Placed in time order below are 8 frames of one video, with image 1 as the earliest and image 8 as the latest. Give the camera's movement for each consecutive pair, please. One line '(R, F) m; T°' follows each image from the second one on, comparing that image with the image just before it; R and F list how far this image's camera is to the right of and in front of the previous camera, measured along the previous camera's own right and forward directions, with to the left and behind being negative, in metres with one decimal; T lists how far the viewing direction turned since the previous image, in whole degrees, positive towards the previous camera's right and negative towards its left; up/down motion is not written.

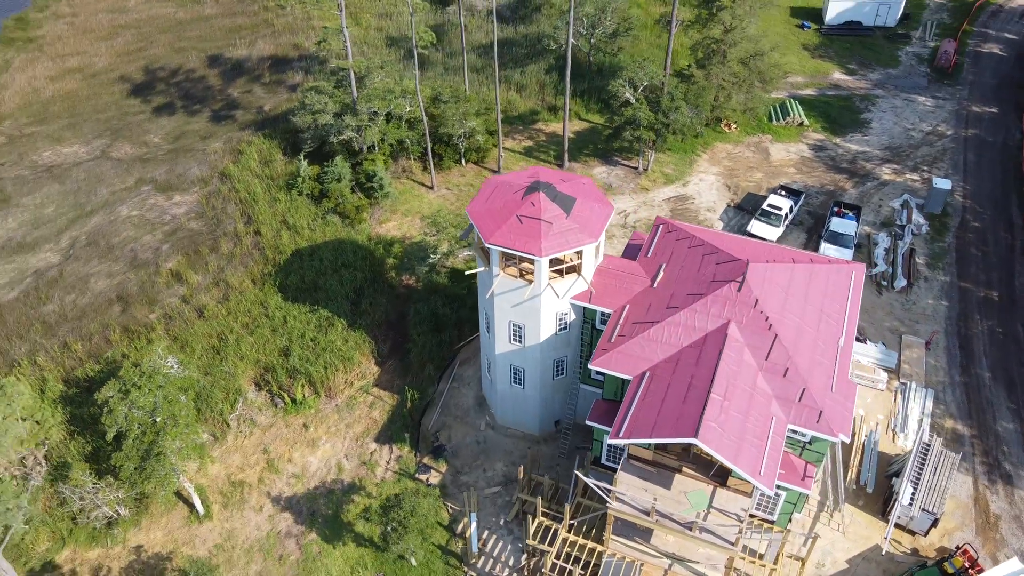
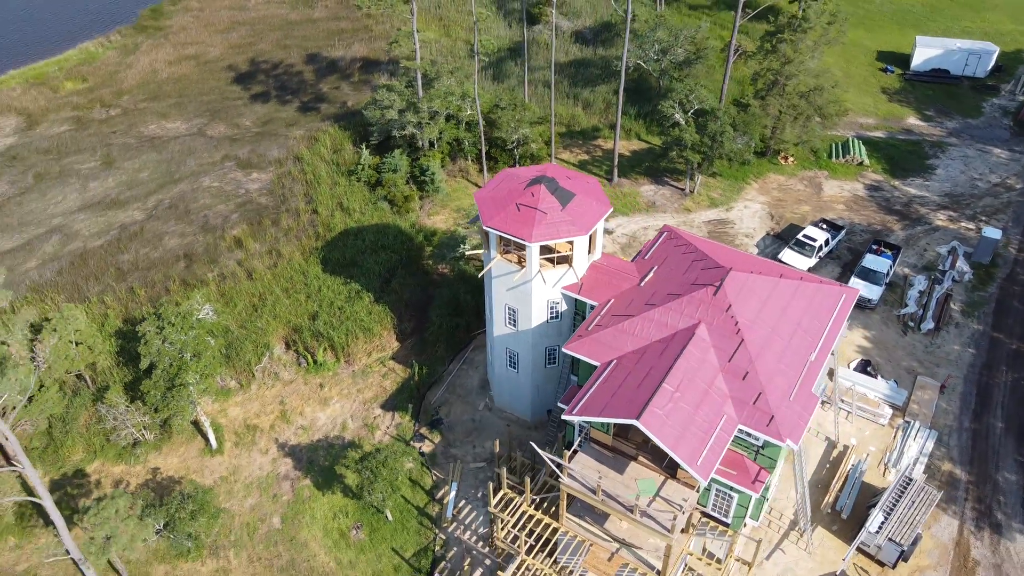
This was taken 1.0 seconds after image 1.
(+3.2, -1.2) m; -7°
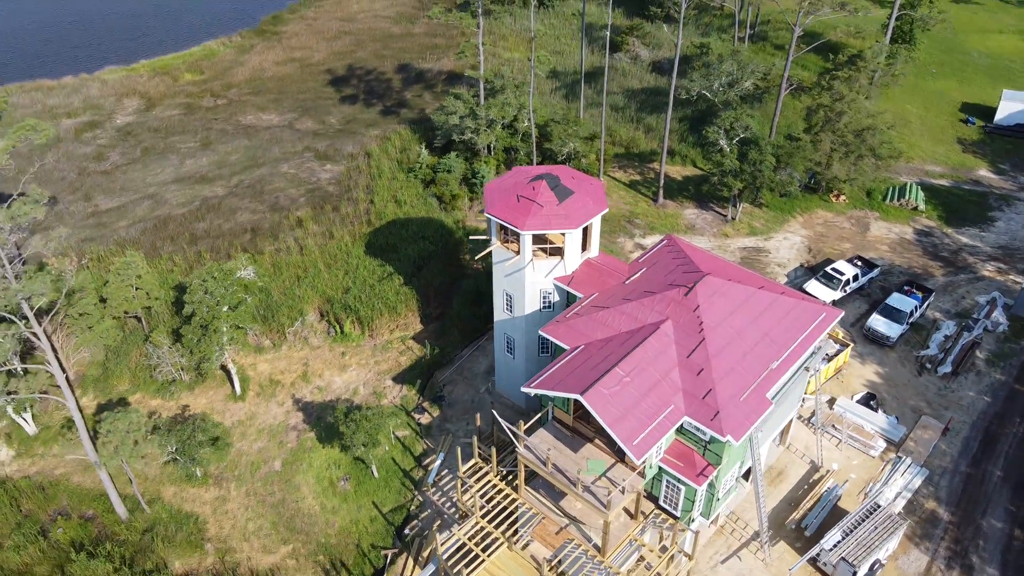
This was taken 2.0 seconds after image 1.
(+3.6, -1.4) m; -8°
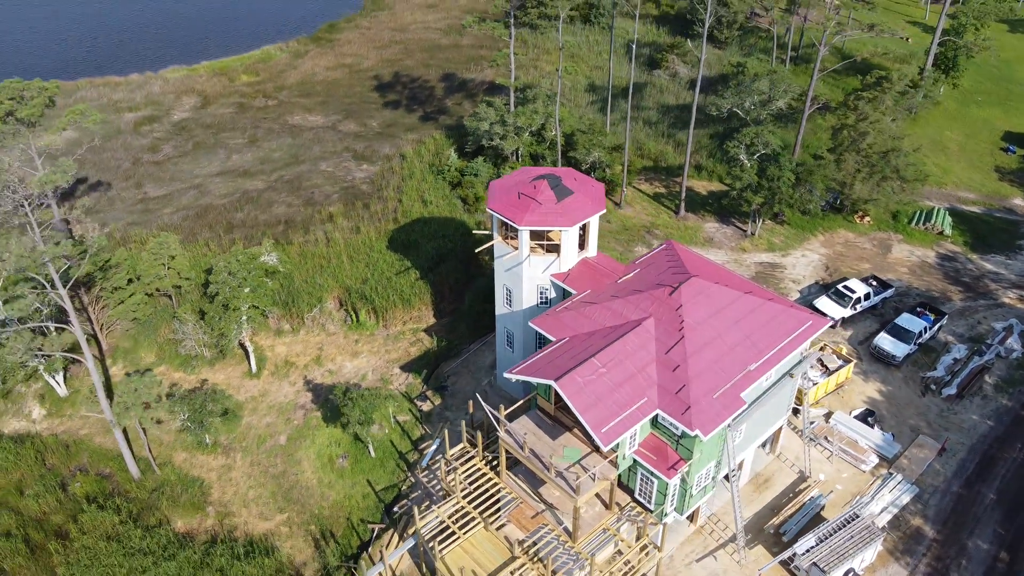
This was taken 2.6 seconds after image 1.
(+1.9, -0.9) m; -4°
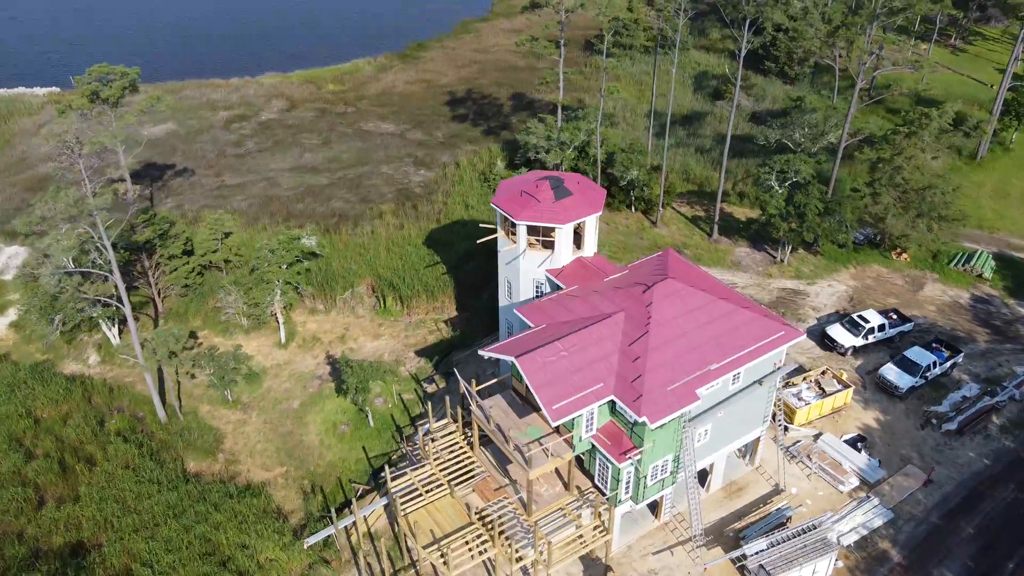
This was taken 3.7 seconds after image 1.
(+3.5, -1.5) m; -7°
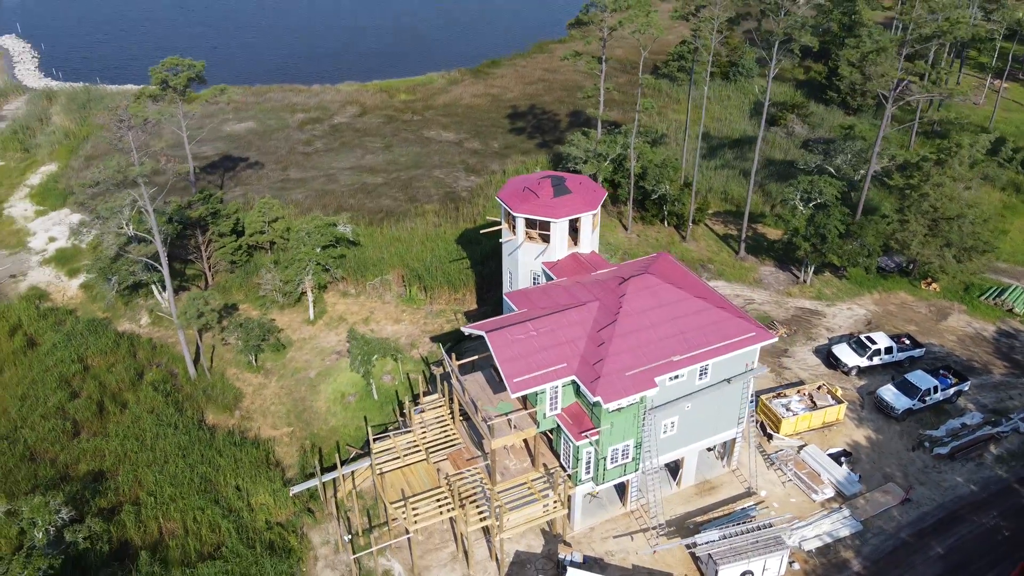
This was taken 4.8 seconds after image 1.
(+3.5, -1.4) m; -7°
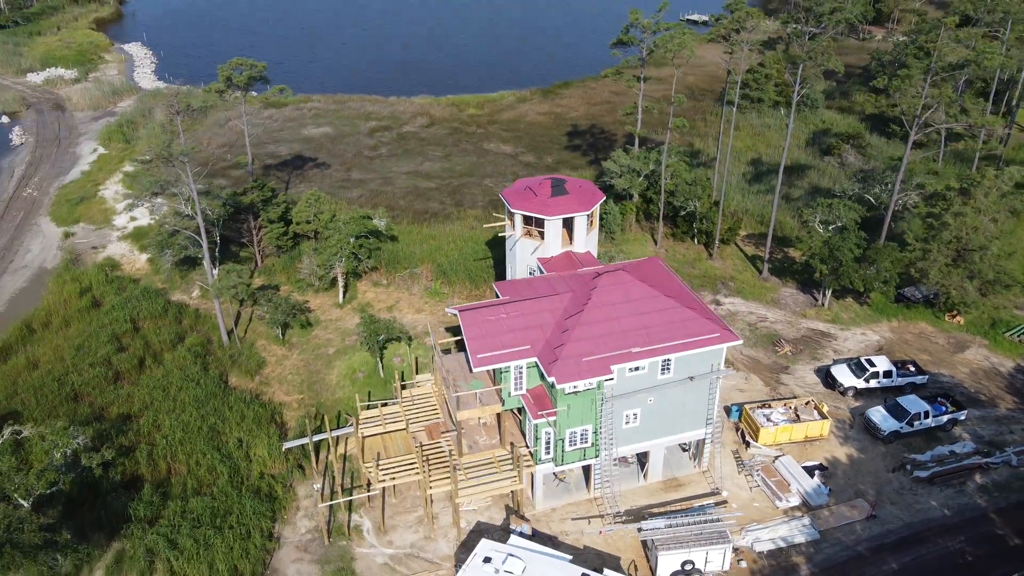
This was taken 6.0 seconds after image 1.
(+4.0, -1.6) m; -7°
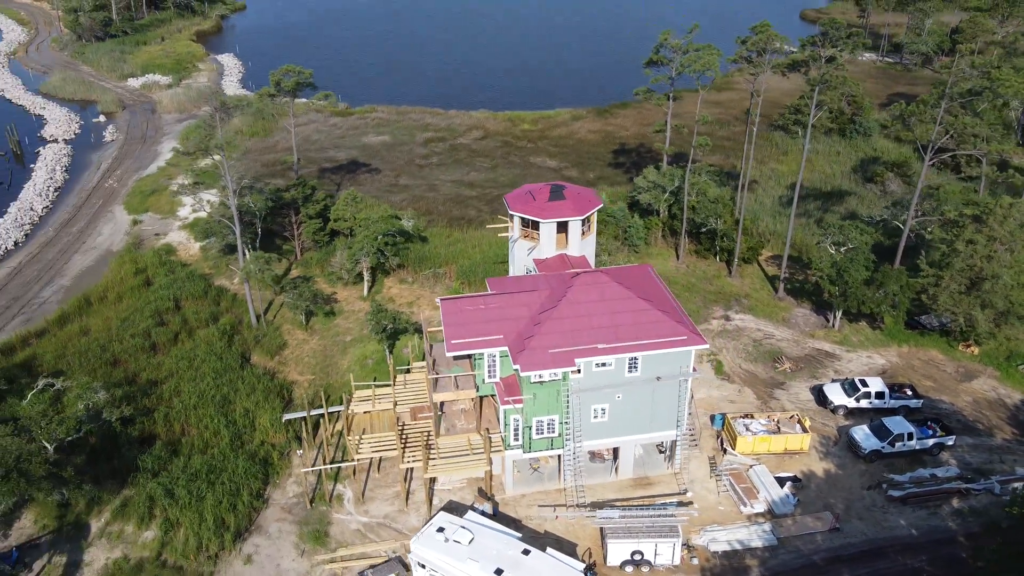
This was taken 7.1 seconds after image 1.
(+3.6, -1.4) m; -6°
